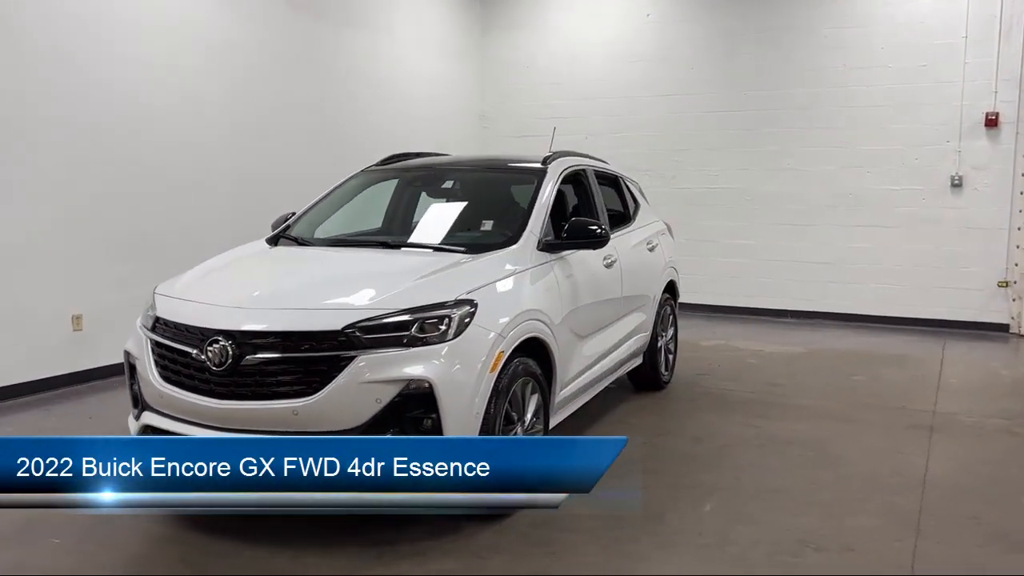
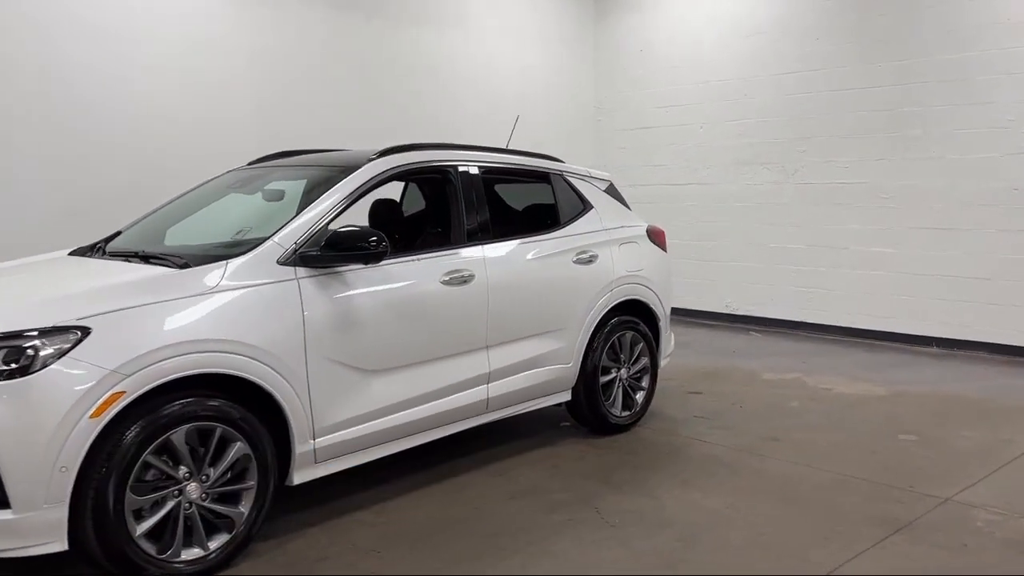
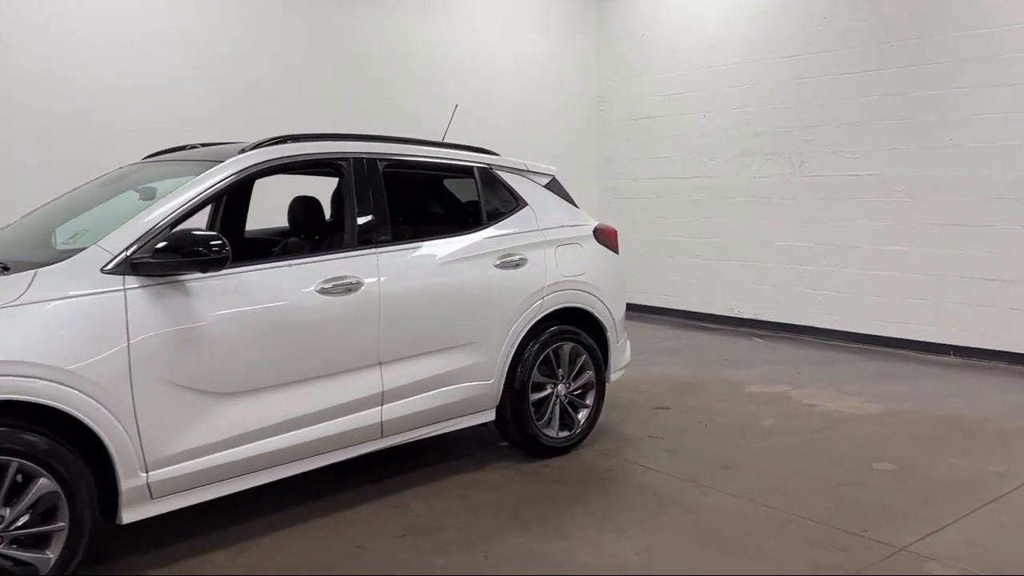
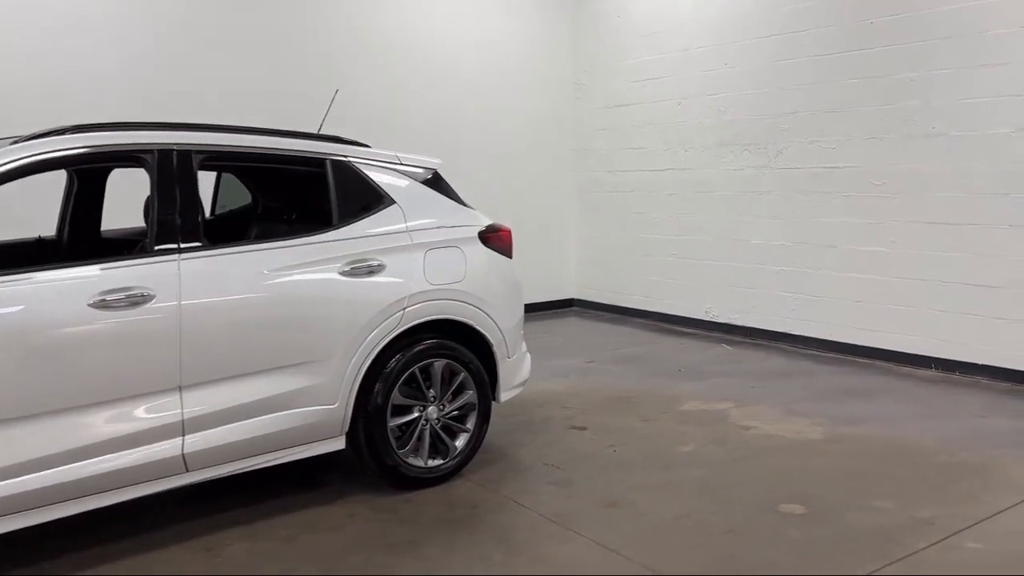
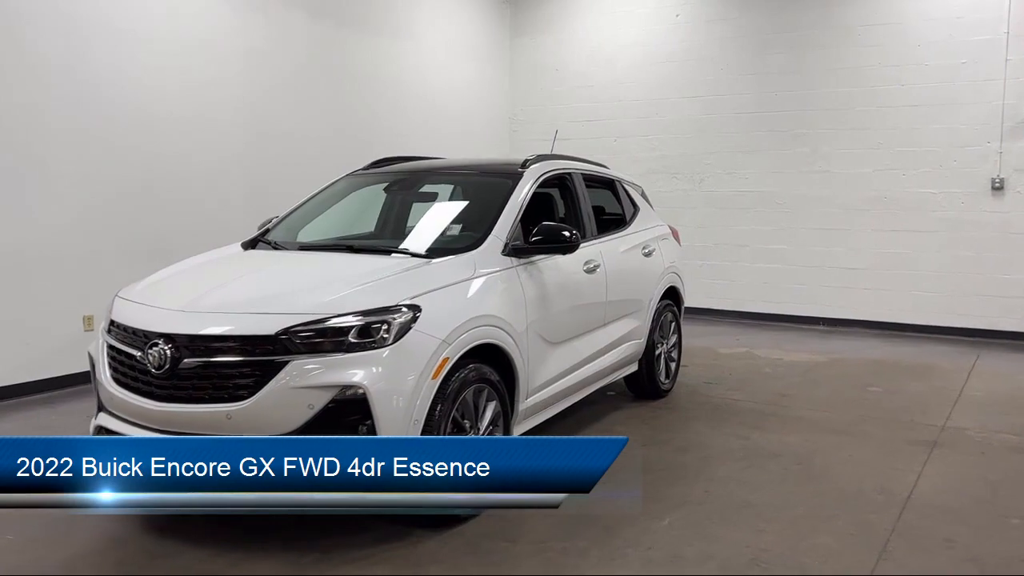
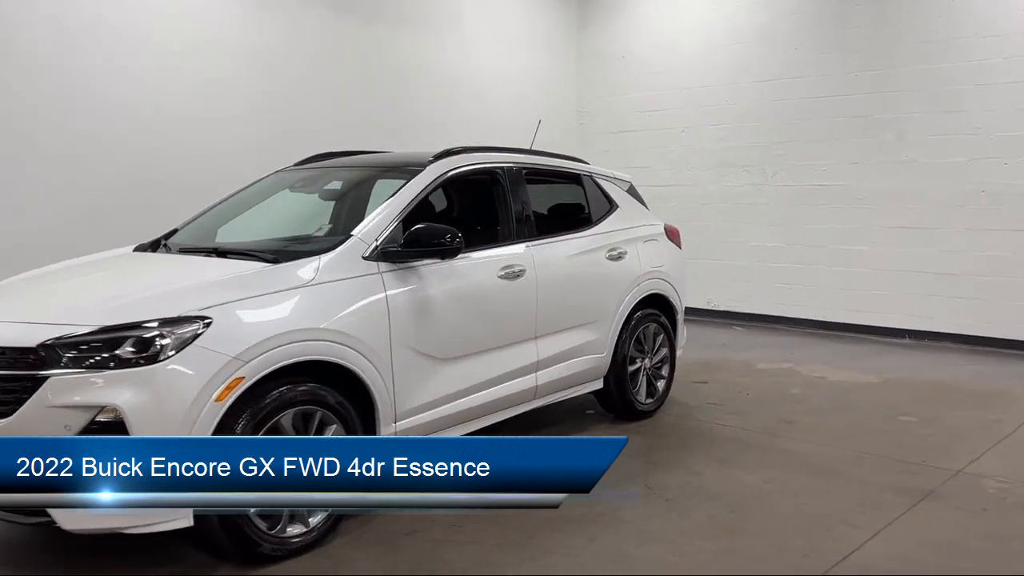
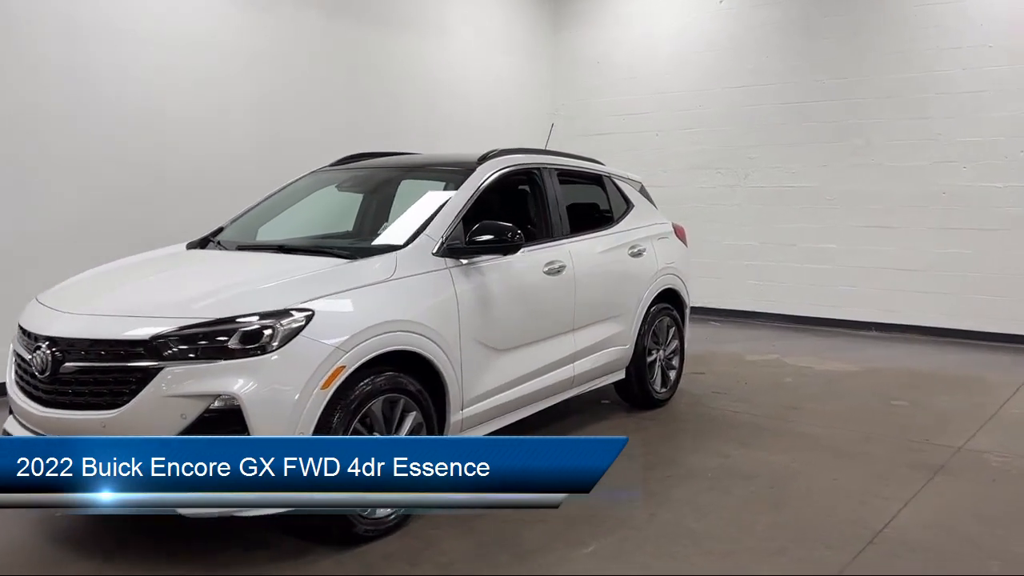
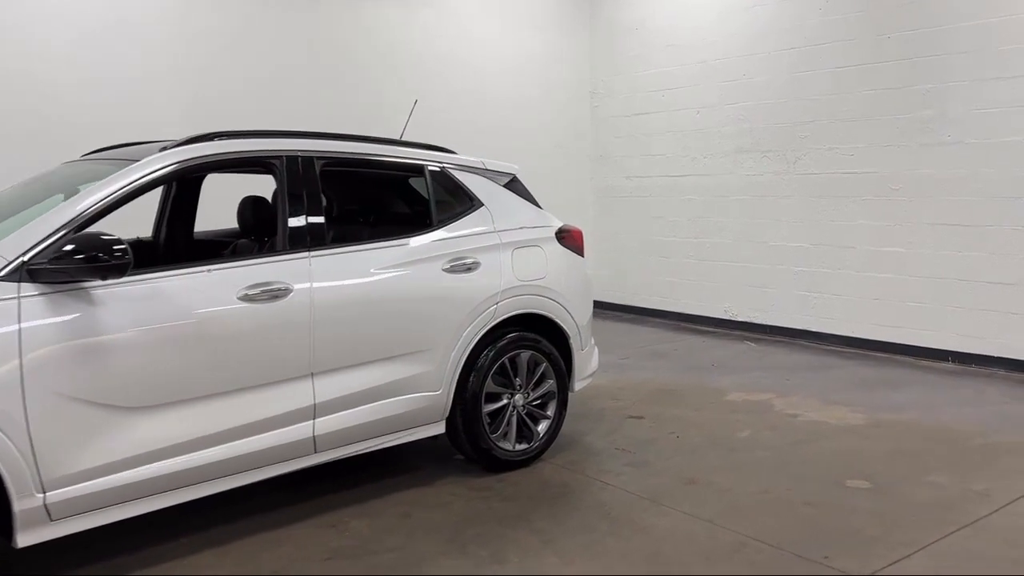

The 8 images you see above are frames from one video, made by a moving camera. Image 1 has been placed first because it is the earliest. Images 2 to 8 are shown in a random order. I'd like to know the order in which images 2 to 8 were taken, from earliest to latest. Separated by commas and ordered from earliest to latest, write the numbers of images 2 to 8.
5, 7, 6, 2, 3, 8, 4
